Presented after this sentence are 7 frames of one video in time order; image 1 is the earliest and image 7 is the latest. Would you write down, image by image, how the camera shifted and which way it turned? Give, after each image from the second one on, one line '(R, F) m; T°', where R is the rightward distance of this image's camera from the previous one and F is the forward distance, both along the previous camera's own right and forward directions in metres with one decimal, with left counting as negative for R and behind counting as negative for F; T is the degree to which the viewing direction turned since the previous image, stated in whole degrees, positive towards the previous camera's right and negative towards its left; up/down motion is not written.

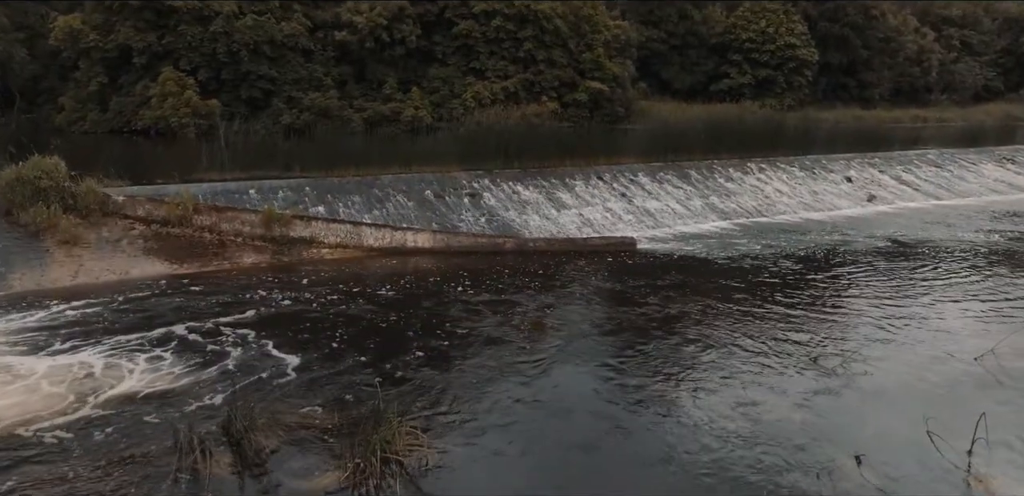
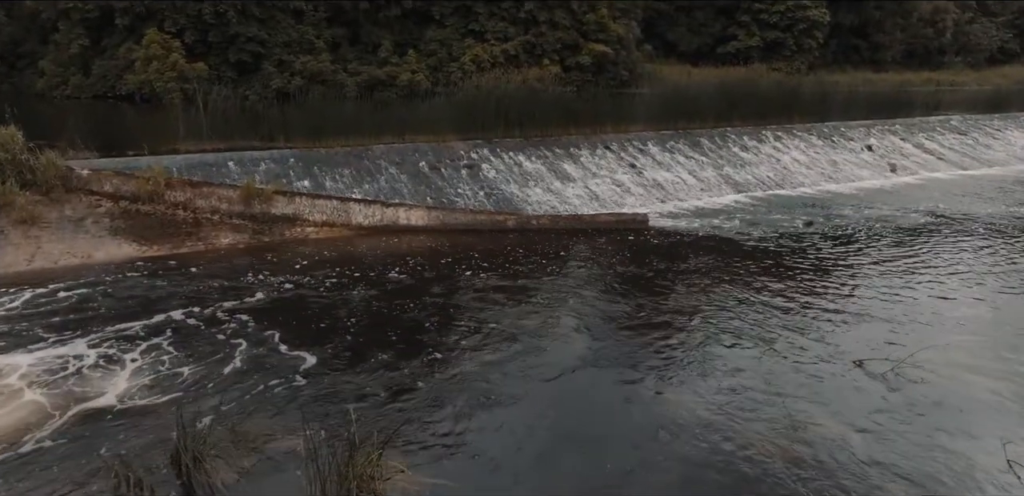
(0.0, +1.1) m; 0°
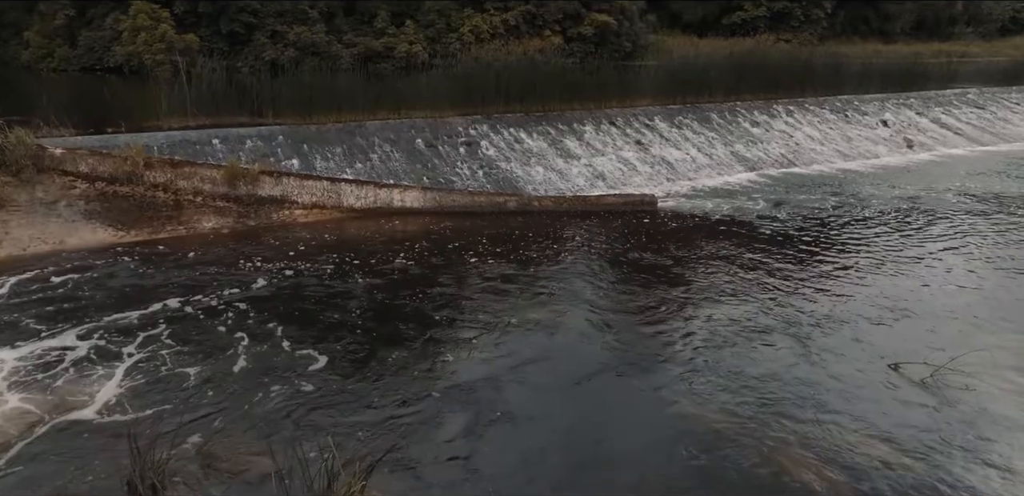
(0.0, +0.7) m; 0°
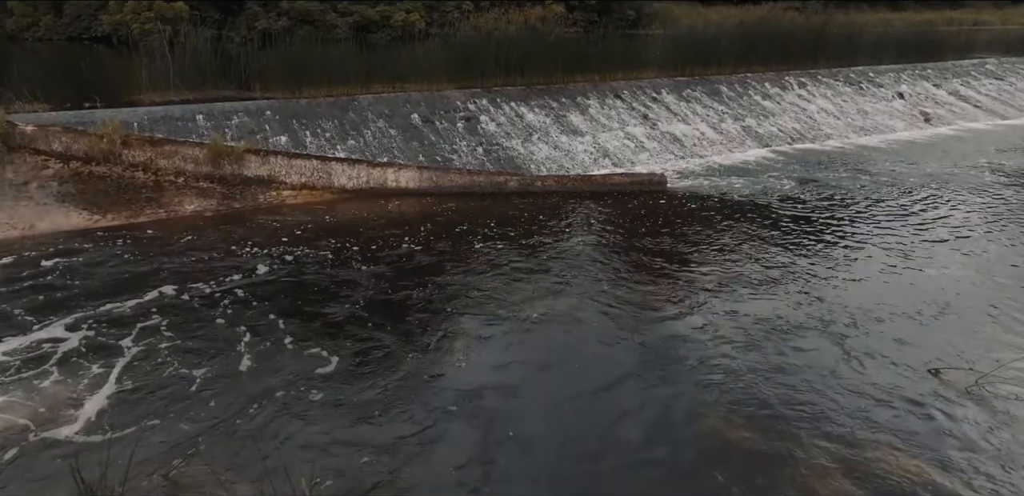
(0.0, +0.6) m; 0°
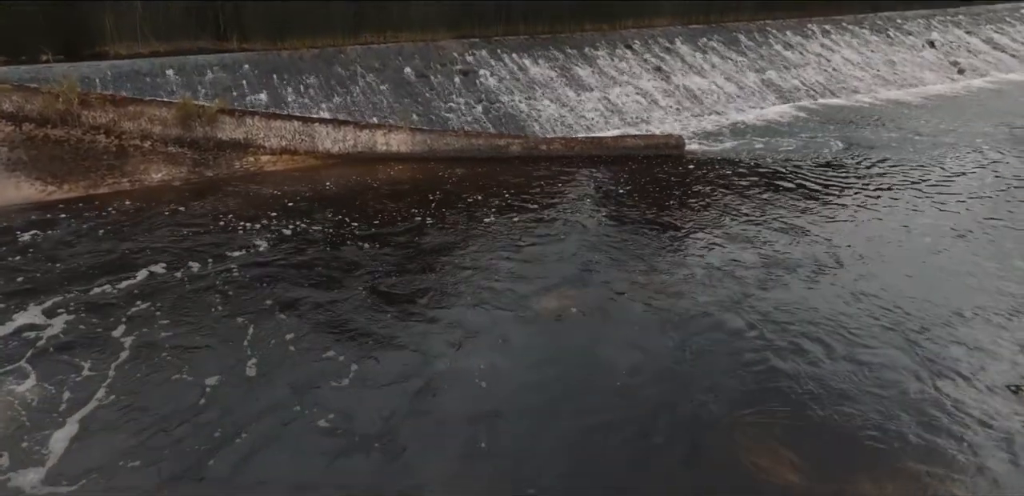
(0.0, +1.0) m; 0°
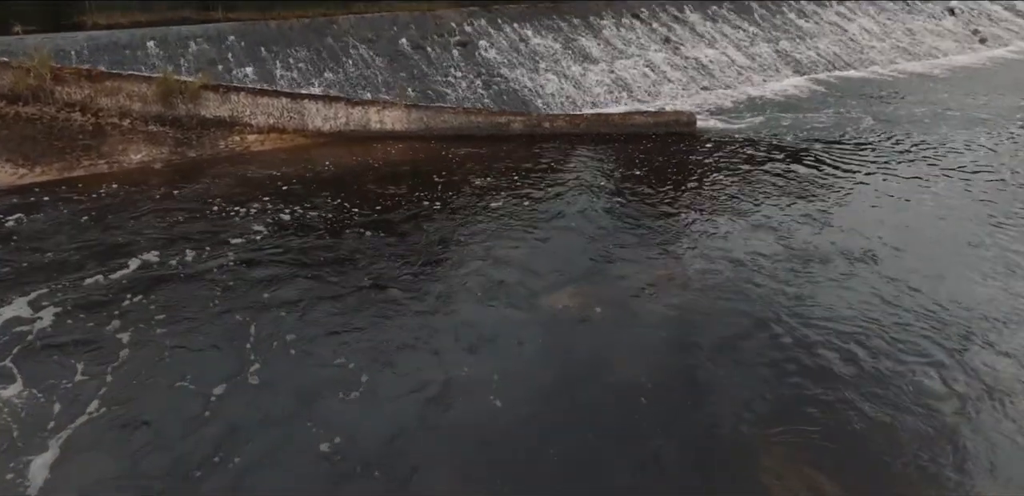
(0.0, +0.5) m; 0°
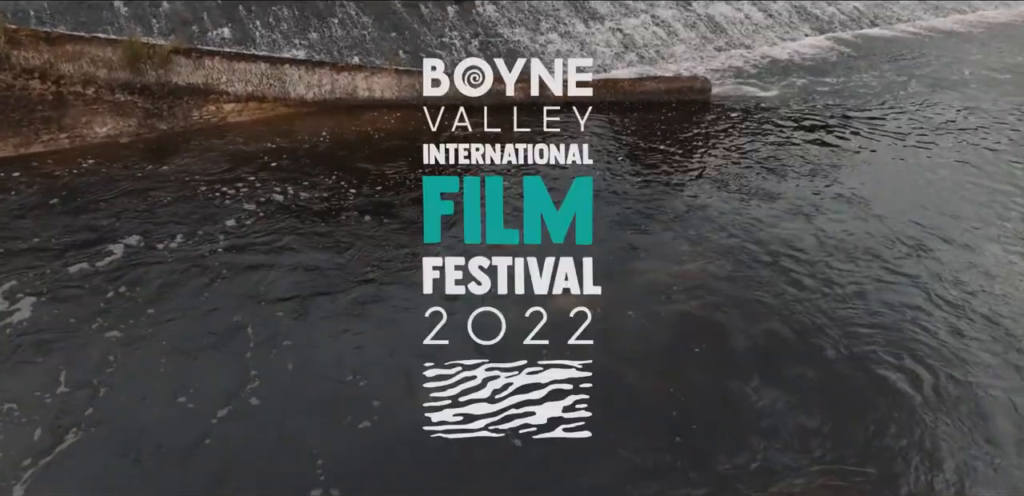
(0.0, +0.7) m; 0°
